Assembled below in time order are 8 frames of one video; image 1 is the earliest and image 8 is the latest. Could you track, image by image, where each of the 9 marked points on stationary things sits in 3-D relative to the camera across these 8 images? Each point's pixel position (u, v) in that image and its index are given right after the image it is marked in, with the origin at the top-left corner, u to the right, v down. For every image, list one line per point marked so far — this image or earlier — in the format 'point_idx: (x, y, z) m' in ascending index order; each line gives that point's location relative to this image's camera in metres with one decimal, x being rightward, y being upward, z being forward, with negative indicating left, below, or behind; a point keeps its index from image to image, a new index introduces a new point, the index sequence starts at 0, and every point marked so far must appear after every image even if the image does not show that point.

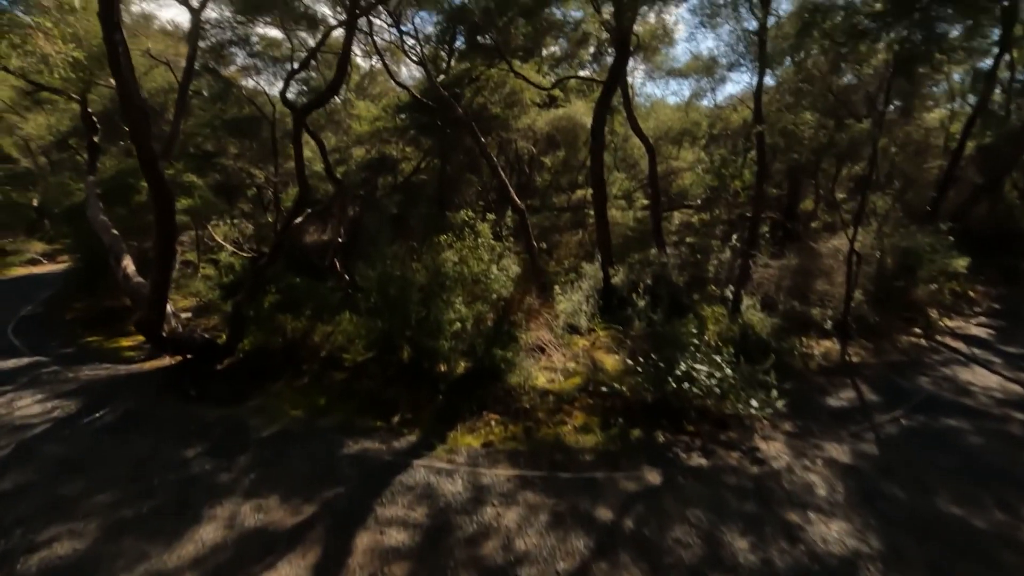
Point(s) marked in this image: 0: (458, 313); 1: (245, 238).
0: (-0.8, -0.4, +8.0) m
1: (-6.5, +1.2, +13.0) m
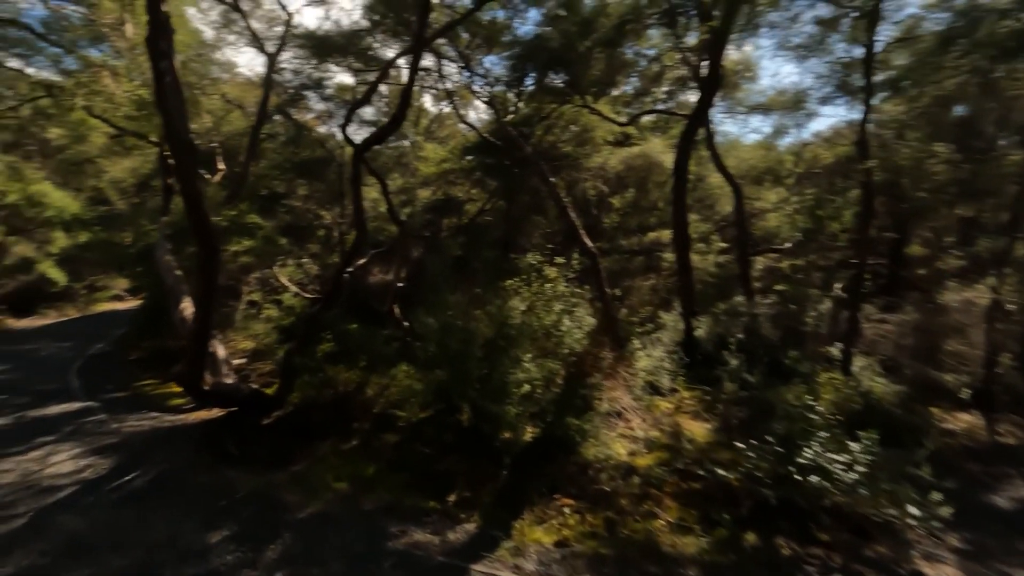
0: (+0.2, -1.1, +7.0) m
1: (-4.9, +0.2, +12.7) m
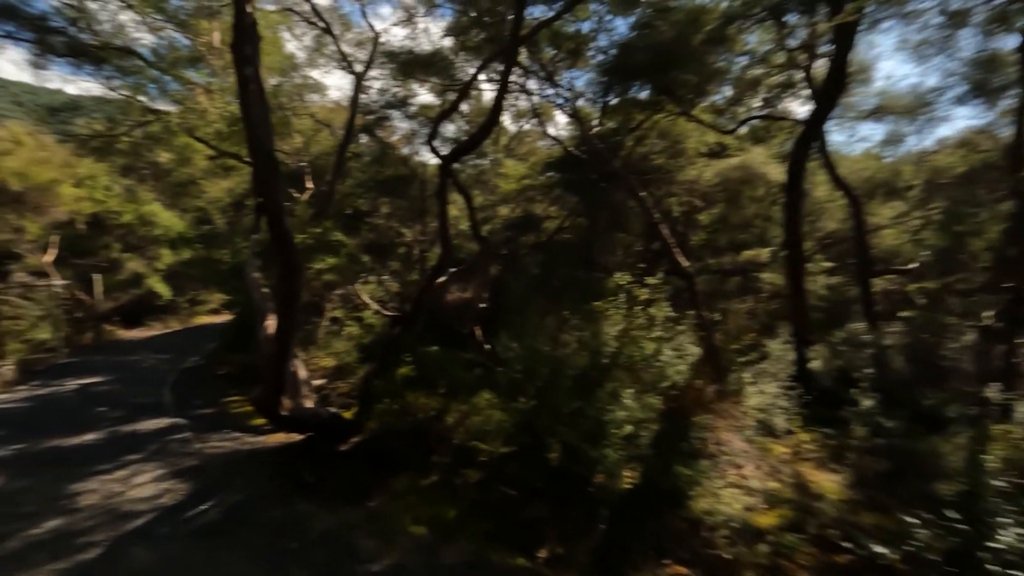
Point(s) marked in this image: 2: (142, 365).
0: (+1.3, -1.4, +6.1) m
1: (-2.9, -0.2, +12.5) m
2: (-8.6, -1.8, +12.5) m
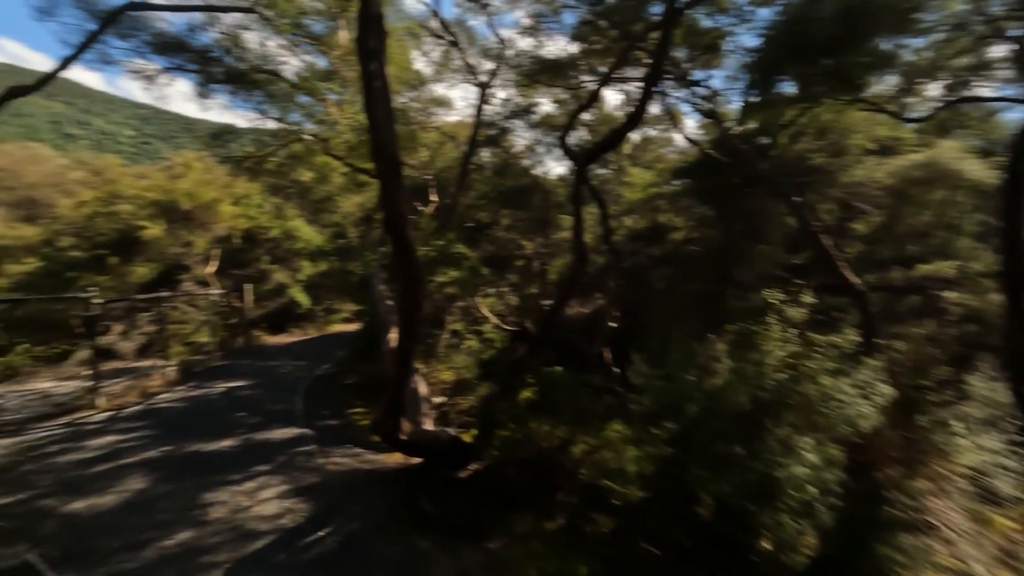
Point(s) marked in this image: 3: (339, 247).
0: (+2.7, -1.6, +4.9) m
1: (-0.1, -0.5, +12.1) m
2: (-5.7, -2.1, +13.2) m
3: (-5.9, +1.4, +18.0) m
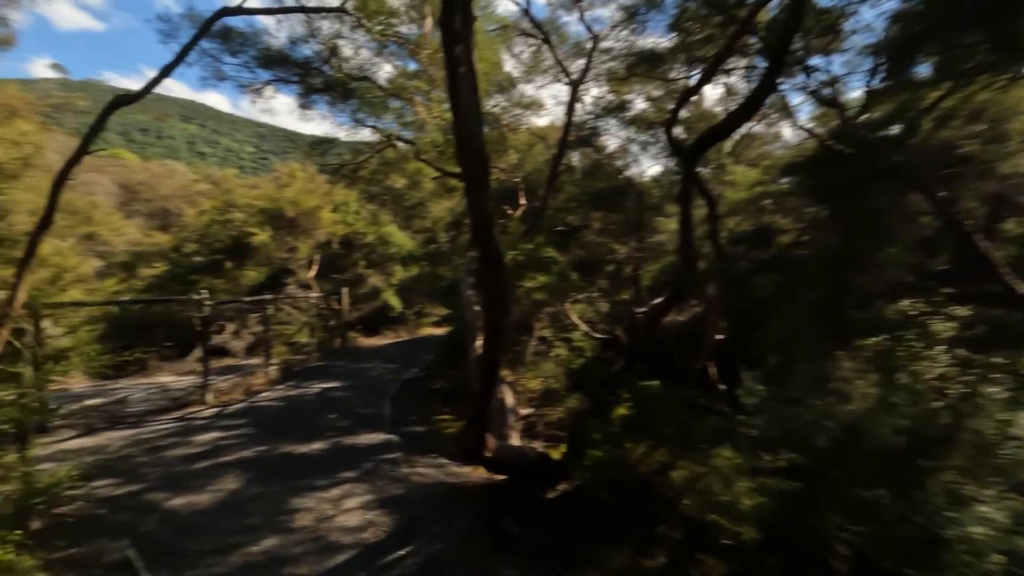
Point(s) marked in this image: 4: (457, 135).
0: (+3.4, -1.7, +3.9) m
1: (+1.9, -0.7, +11.4) m
2: (-3.5, -2.2, +13.4) m
3: (-2.9, +1.3, +18.2) m
4: (-0.7, +1.8, +6.7) m
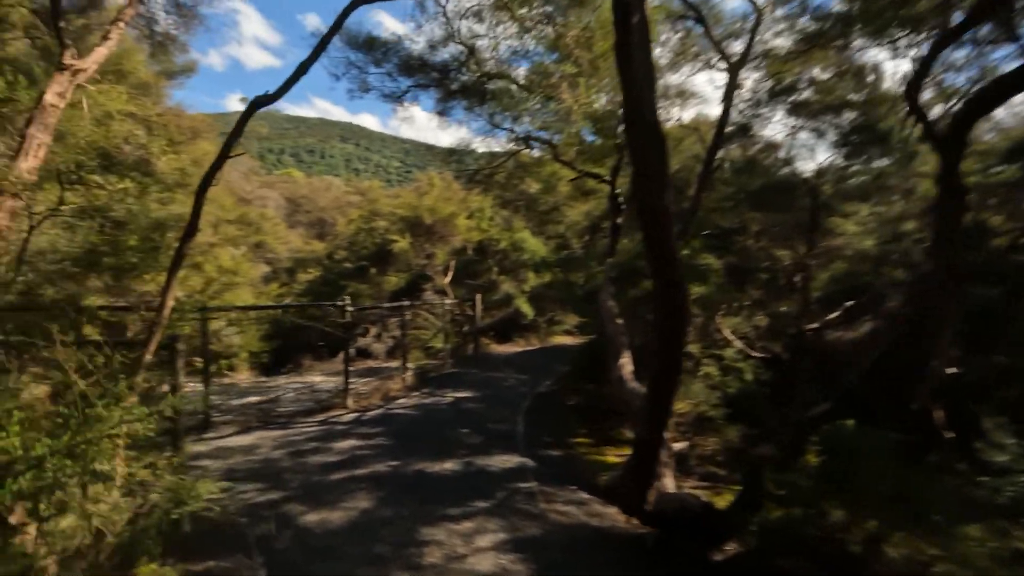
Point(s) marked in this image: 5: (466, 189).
0: (+4.3, -1.8, +2.1) m
1: (+4.6, -0.9, +9.8) m
2: (-0.2, -2.3, +13.0) m
3: (+1.6, +1.0, +17.5) m
4: (+1.0, +1.7, +5.8) m
5: (-1.5, +3.3, +17.8) m
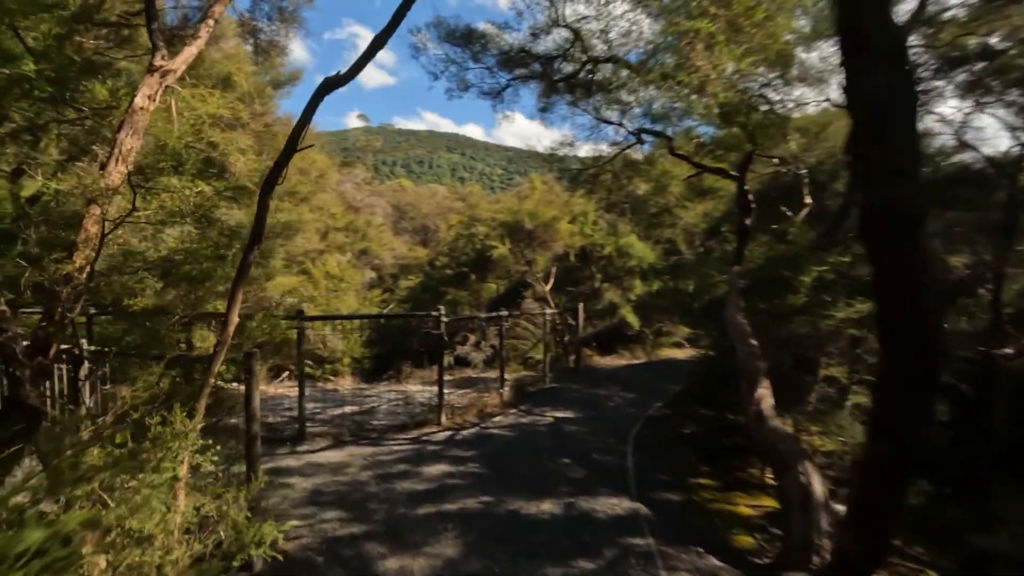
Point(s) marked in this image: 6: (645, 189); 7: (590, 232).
0: (+4.5, -2.0, +0.3) m
1: (+6.2, -1.1, +7.8) m
2: (+2.1, -2.6, +11.8) m
3: (+4.8, +0.7, +15.9) m
4: (+2.1, +1.5, +4.5) m
5: (+1.8, +3.0, +16.8) m
6: (+3.6, +2.7, +14.5) m
7: (+2.7, +1.9, +18.5) m
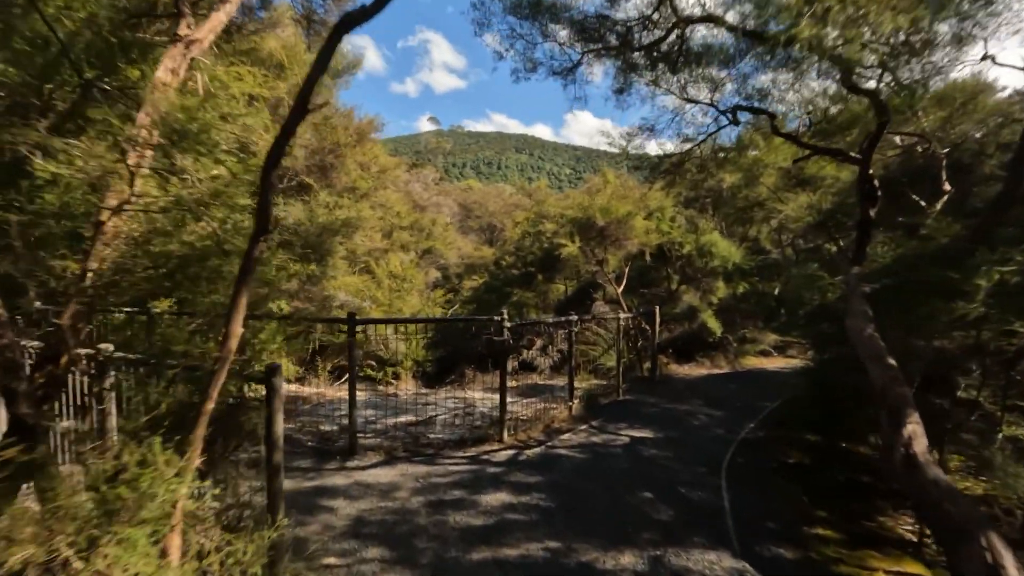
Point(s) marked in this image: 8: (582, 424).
0: (+4.5, -2.1, -1.3) m
1: (+7.1, -1.2, +5.9) m
2: (+3.5, -2.6, +10.4) m
3: (+6.7, +0.6, +14.2) m
4: (+2.6, +1.5, +3.2) m
5: (+3.8, +3.0, +15.5) m
6: (+5.4, +2.6, +12.9) m
7: (+5.0, +1.9, +17.0) m
8: (+1.3, -2.6, +10.1) m
